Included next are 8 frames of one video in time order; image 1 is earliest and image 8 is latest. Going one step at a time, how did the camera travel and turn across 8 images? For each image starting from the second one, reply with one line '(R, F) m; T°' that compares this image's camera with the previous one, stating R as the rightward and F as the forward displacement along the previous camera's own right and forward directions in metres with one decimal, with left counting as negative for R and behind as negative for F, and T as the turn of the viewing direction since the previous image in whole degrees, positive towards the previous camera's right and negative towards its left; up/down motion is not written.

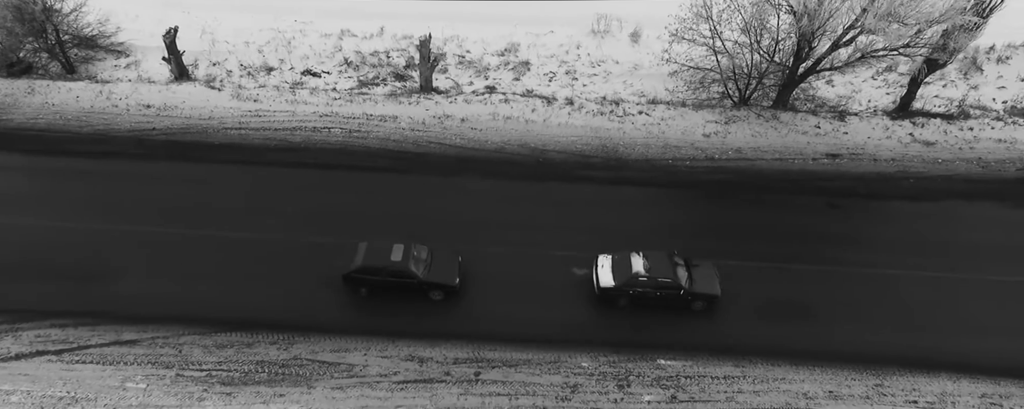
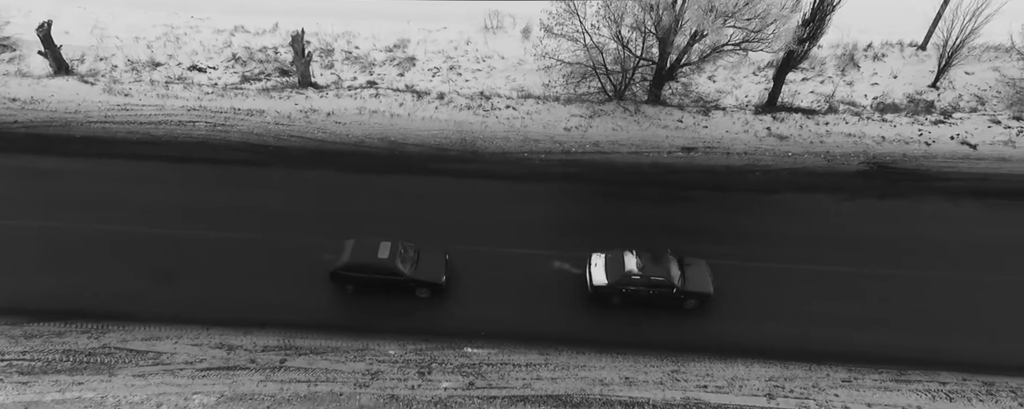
(+4.3, -0.3) m; +1°
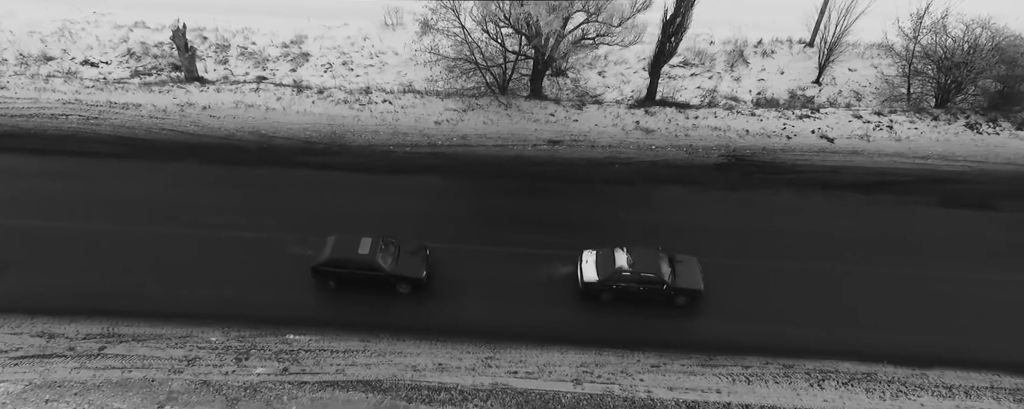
(+4.1, -0.3) m; +1°
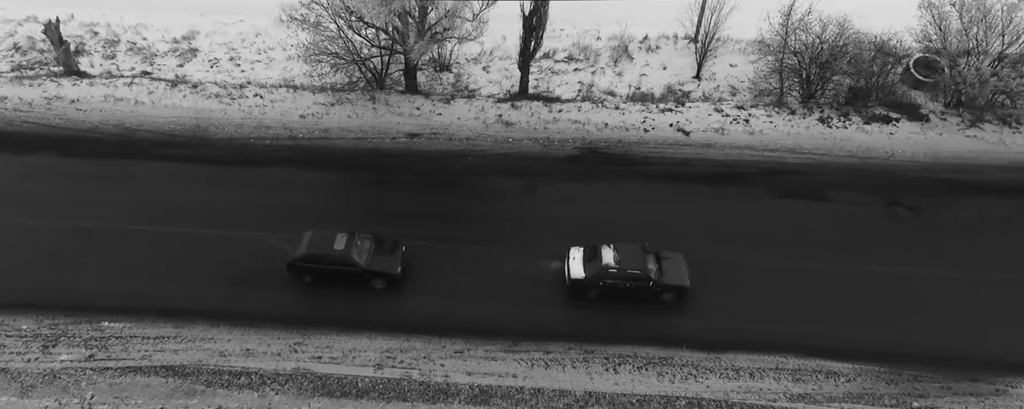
(+4.4, -0.3) m; +1°
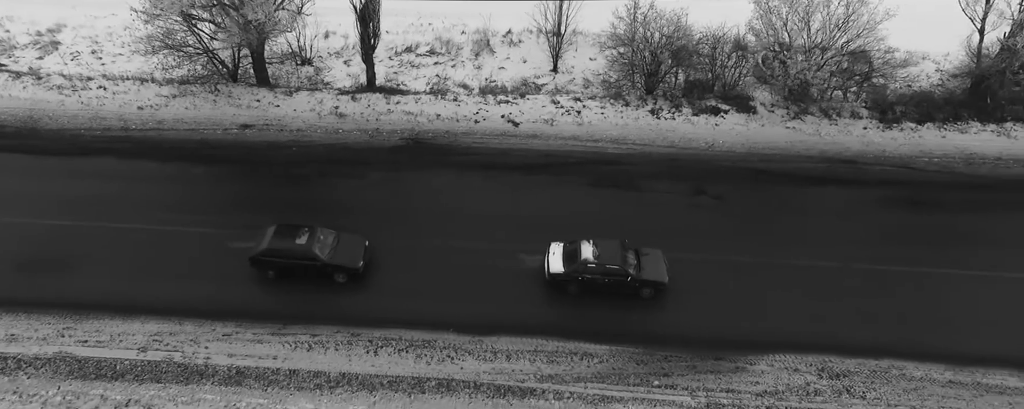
(+5.4, -0.3) m; +1°
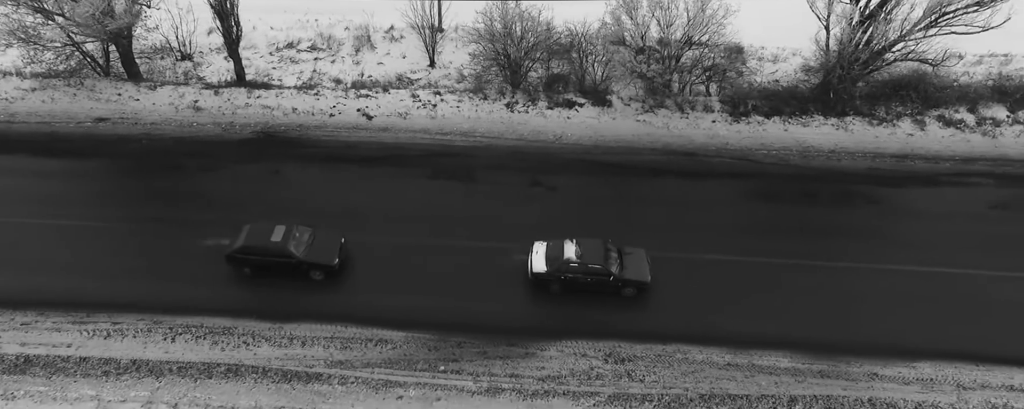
(+4.7, -0.3) m; +1°
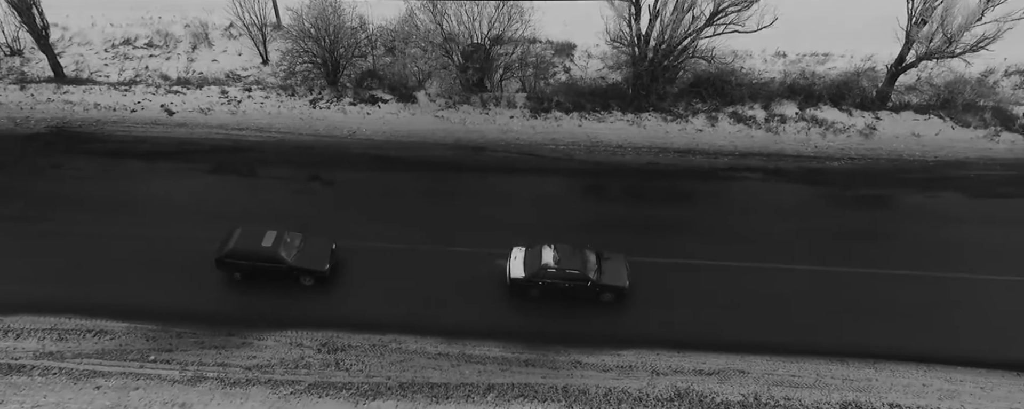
(+6.5, -0.2) m; +1°
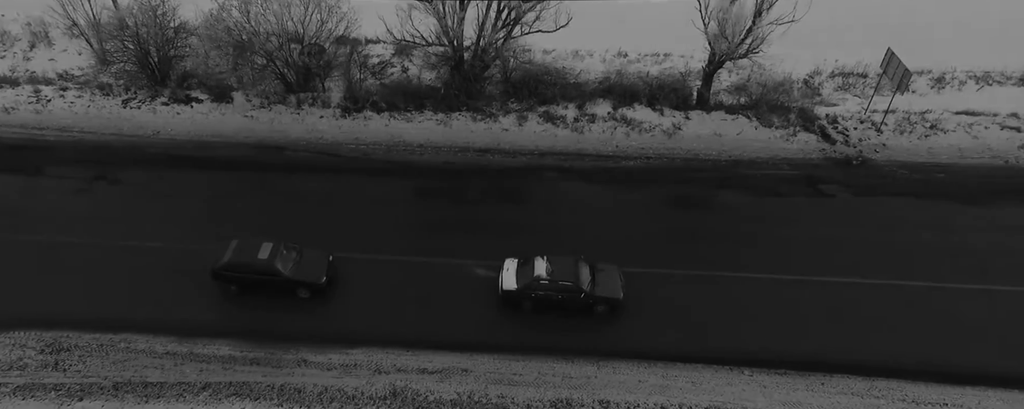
(+6.0, 0.0) m; +1°
